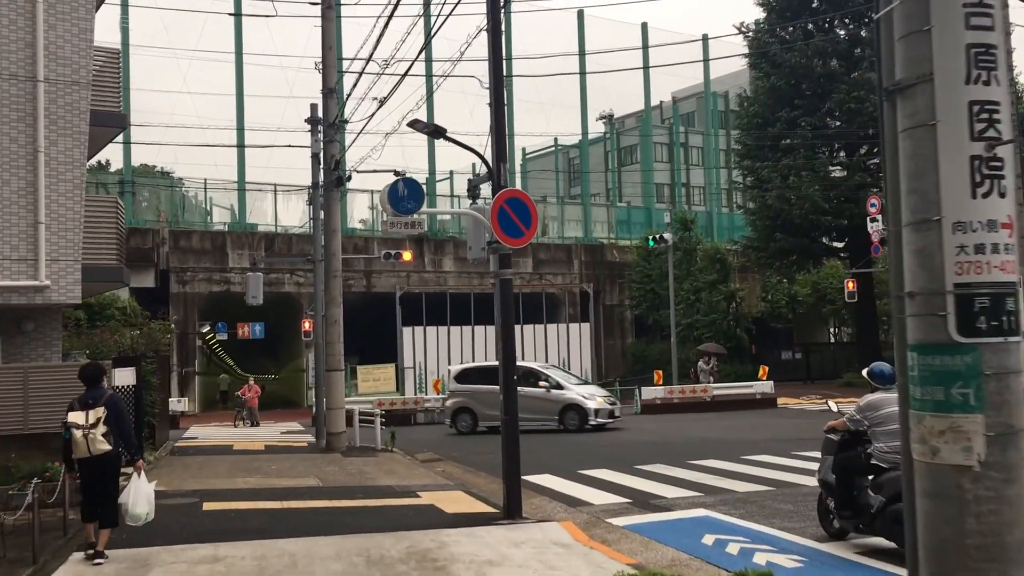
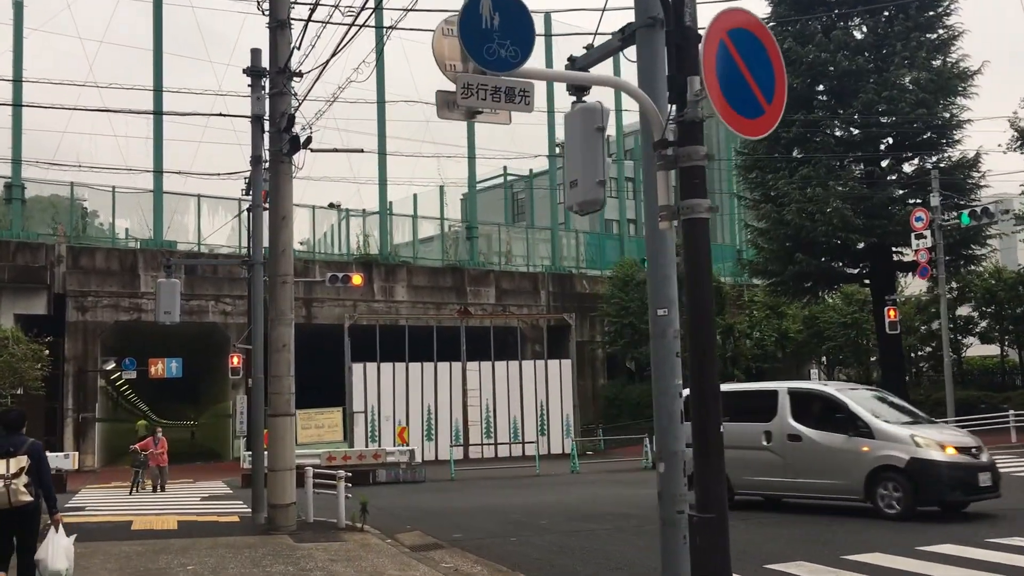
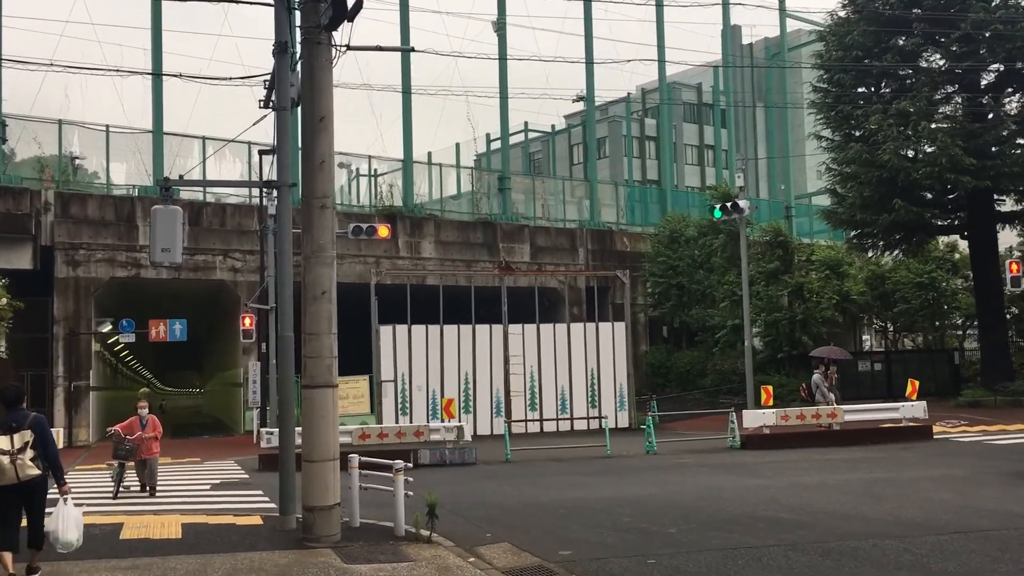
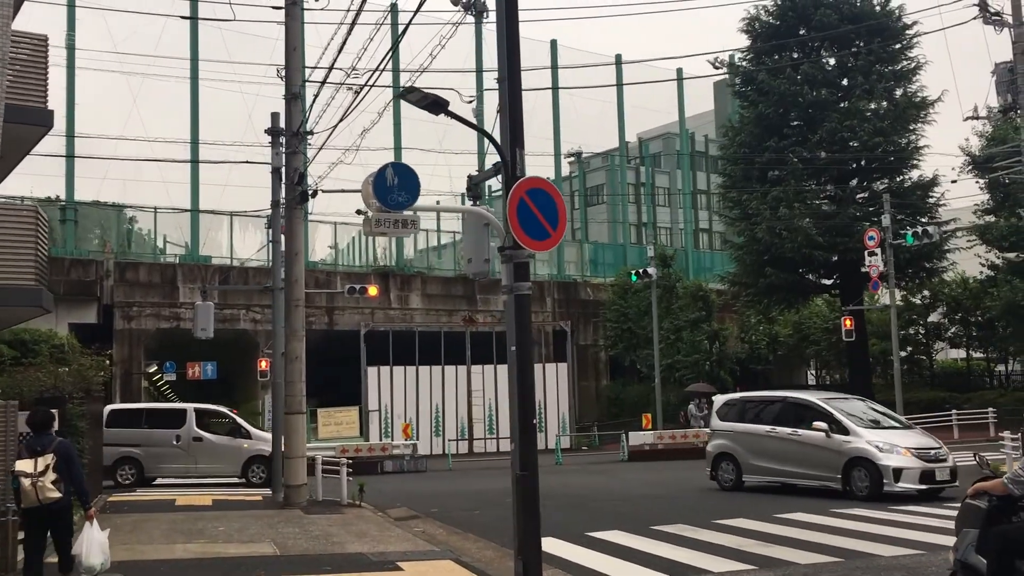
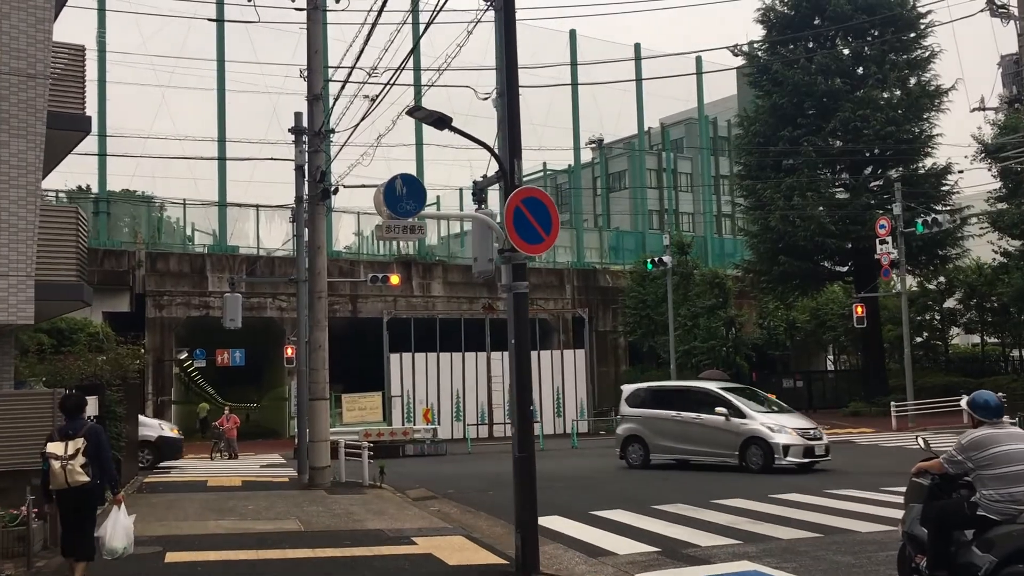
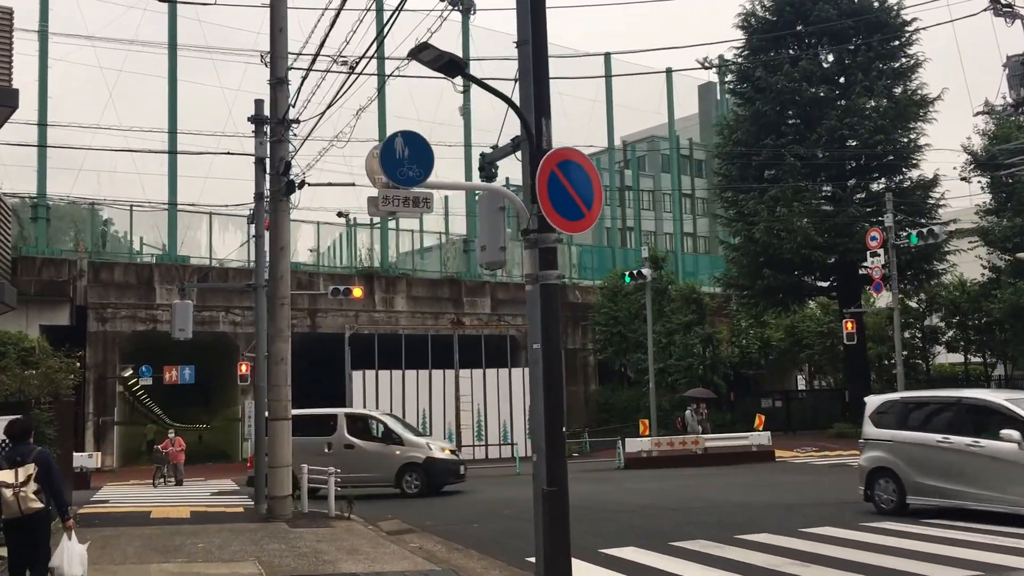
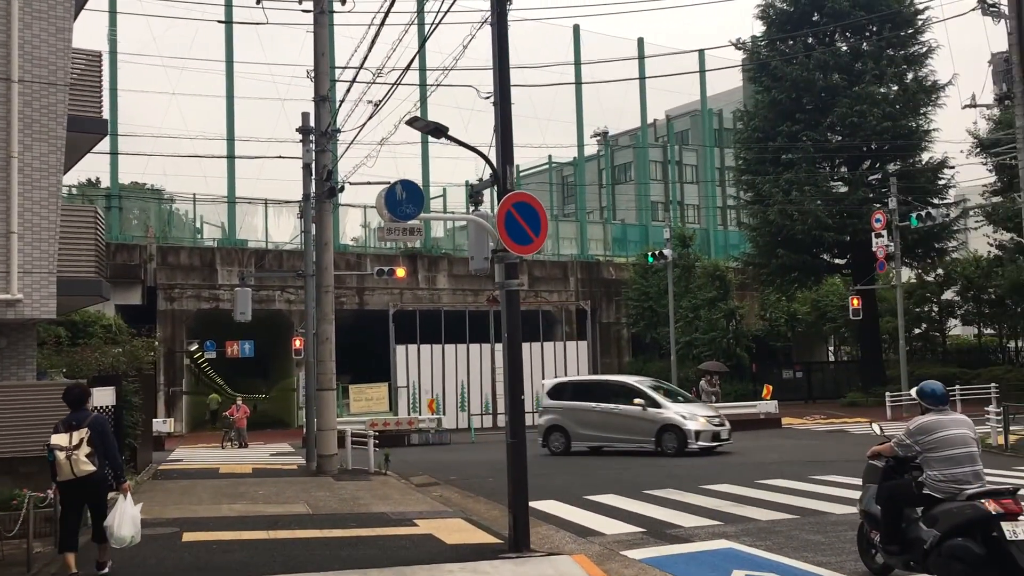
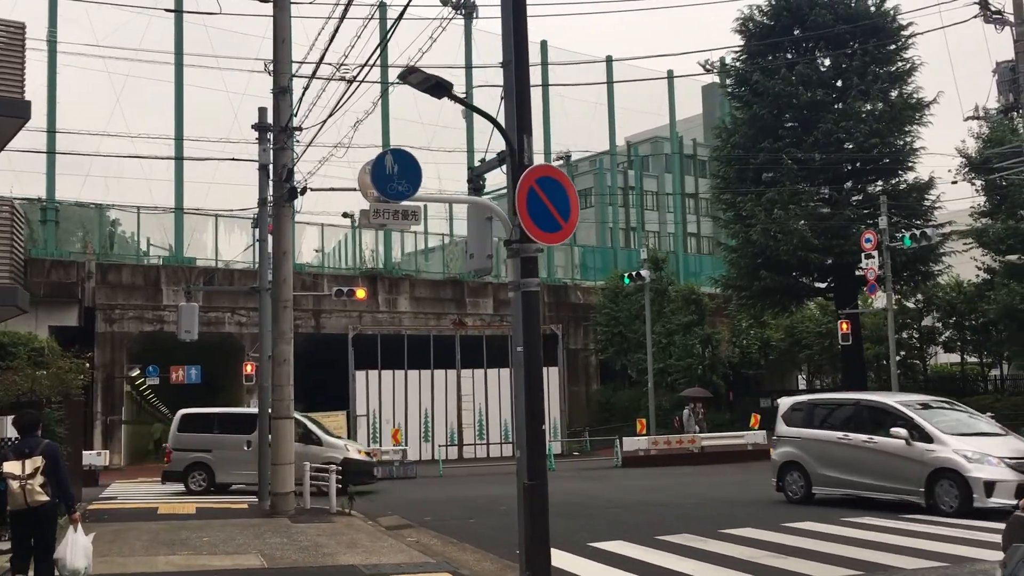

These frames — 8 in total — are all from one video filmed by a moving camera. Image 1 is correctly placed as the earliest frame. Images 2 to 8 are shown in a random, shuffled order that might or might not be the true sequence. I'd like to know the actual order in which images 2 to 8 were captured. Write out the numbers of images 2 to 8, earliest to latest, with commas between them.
7, 5, 4, 8, 6, 2, 3
